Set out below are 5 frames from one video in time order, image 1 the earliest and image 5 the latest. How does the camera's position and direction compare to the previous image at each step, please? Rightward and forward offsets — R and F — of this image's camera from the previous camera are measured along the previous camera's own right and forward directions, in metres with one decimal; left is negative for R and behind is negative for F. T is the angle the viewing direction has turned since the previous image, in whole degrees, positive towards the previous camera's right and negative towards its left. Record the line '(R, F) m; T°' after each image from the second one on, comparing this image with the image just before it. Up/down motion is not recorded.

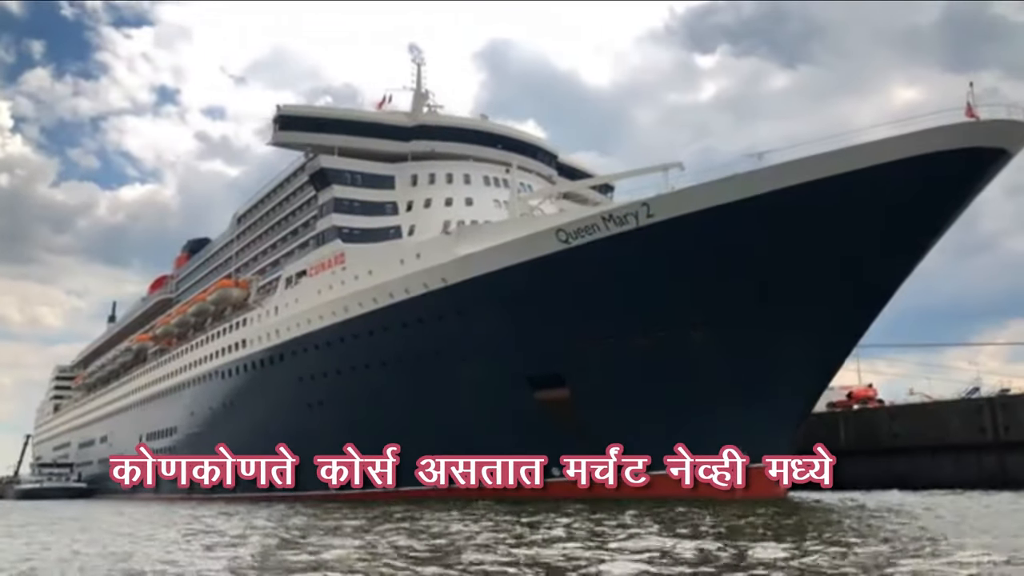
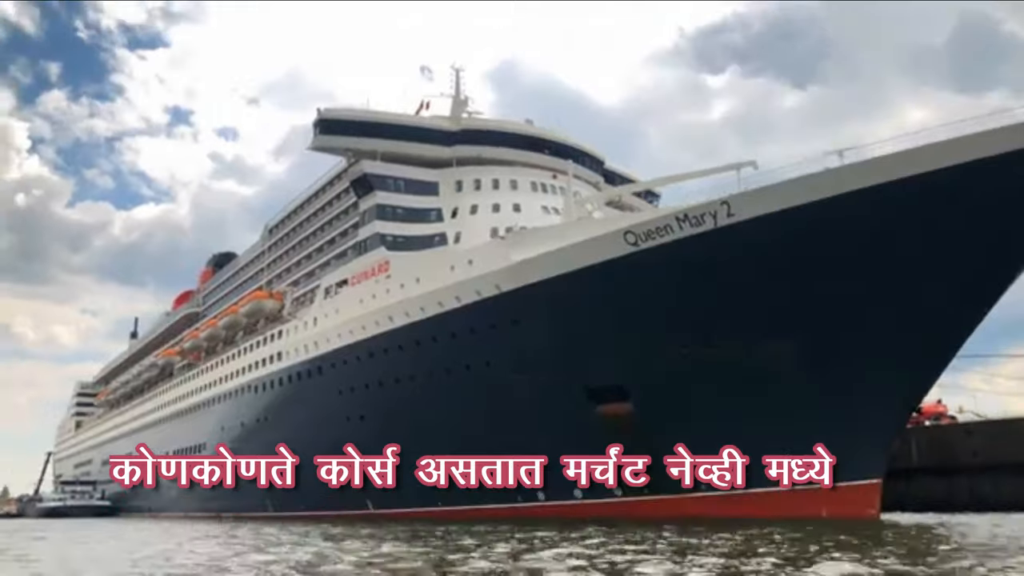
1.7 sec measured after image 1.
(-0.9, +0.8) m; -1°
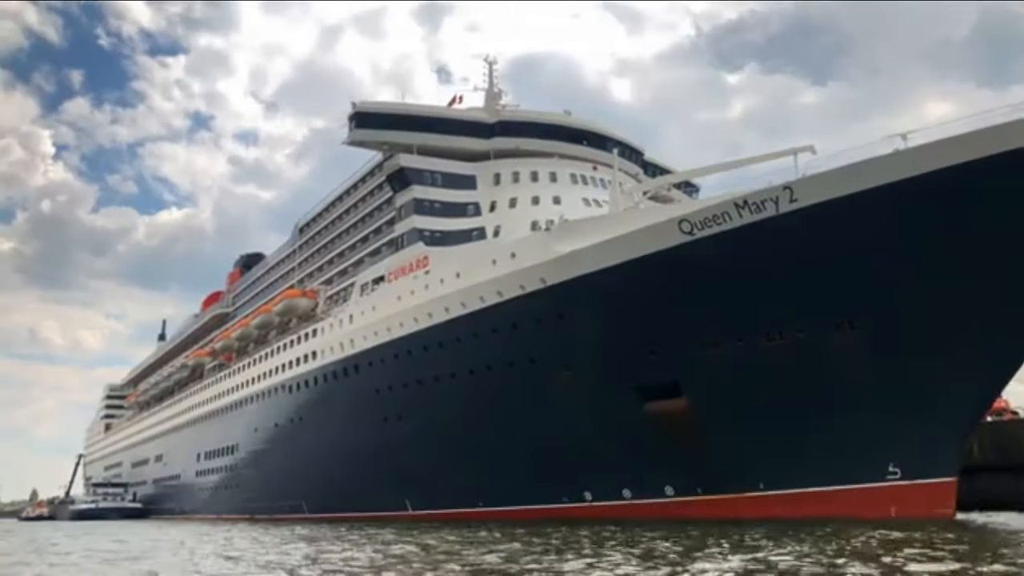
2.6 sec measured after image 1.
(-0.5, +0.5) m; -1°
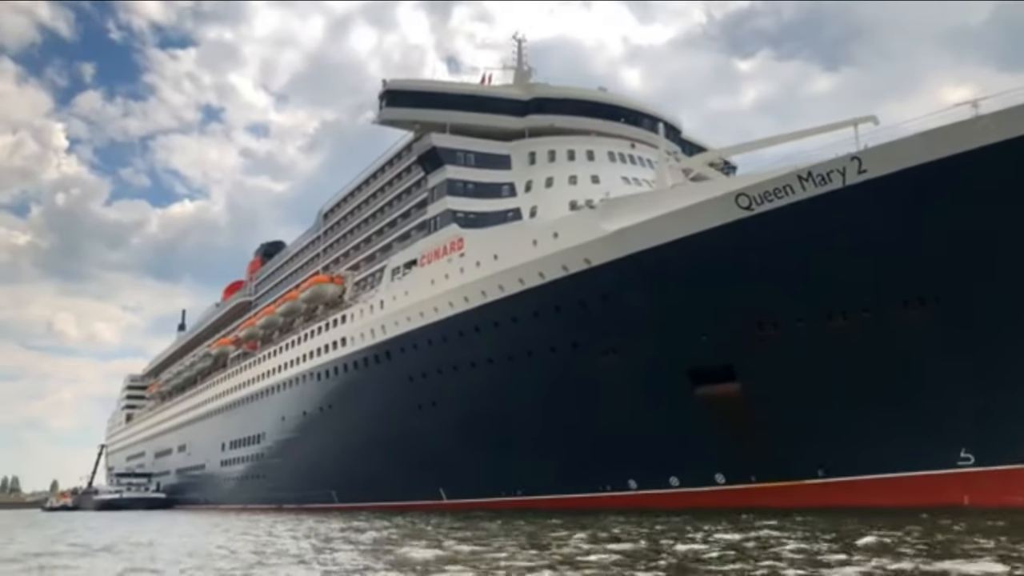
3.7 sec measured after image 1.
(-0.6, +0.6) m; -1°
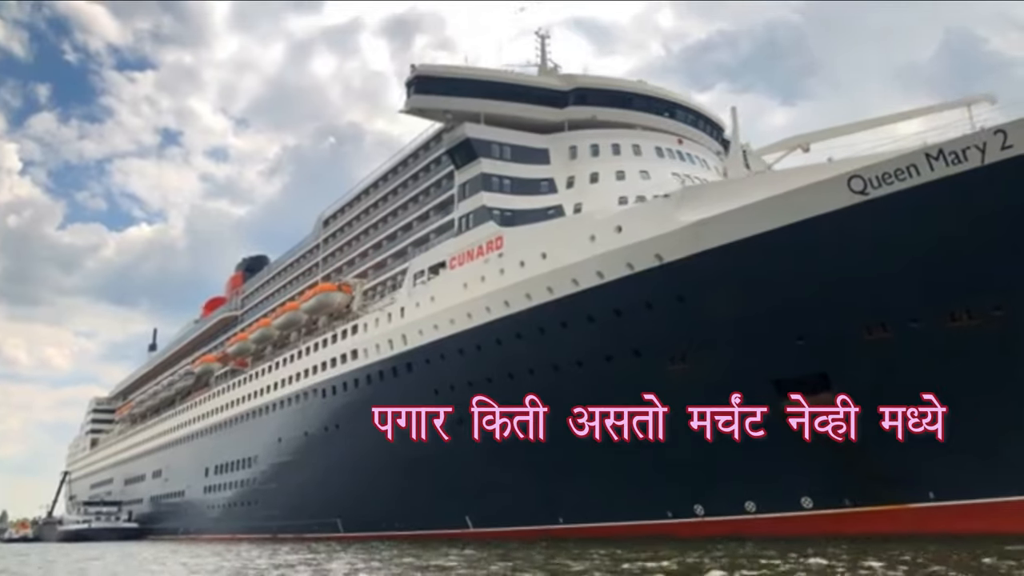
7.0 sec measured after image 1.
(-1.6, +1.7) m; +3°
